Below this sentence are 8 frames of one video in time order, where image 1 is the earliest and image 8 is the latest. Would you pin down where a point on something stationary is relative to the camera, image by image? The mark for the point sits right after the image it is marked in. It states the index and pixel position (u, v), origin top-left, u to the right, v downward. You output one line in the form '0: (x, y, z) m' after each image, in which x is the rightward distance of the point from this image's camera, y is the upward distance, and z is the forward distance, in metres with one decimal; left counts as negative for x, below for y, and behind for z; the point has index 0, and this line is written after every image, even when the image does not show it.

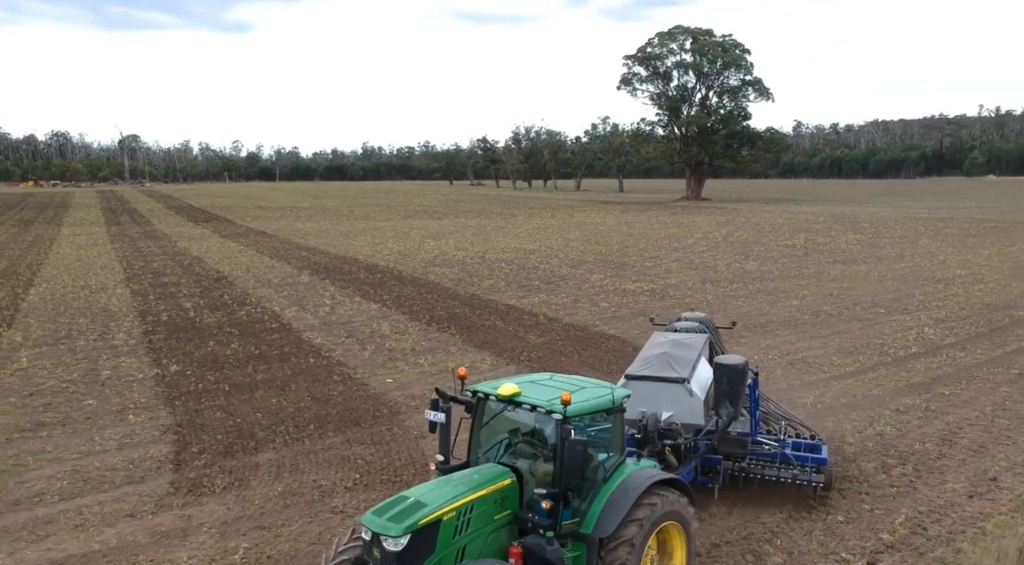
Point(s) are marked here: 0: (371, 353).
0: (-2.7, -1.4, +14.4) m
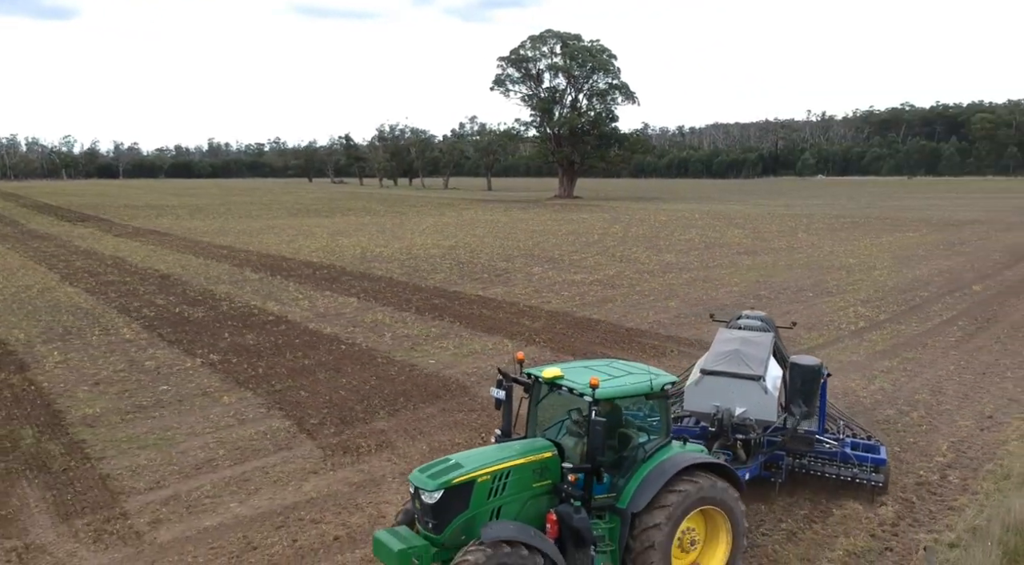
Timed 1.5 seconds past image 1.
0: (-2.4, -1.2, +15.0) m
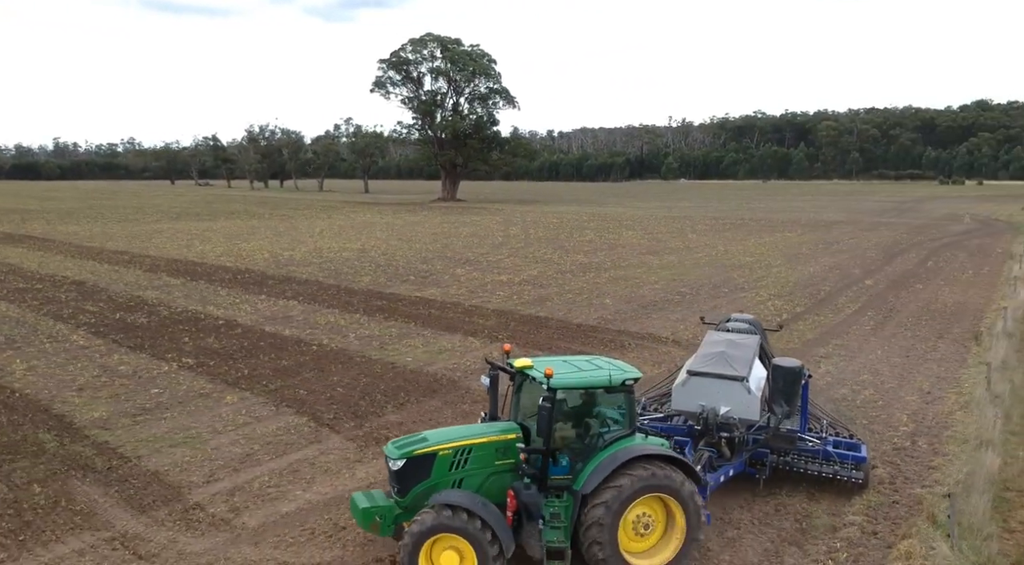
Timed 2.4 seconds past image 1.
0: (-3.1, -1.2, +15.1) m
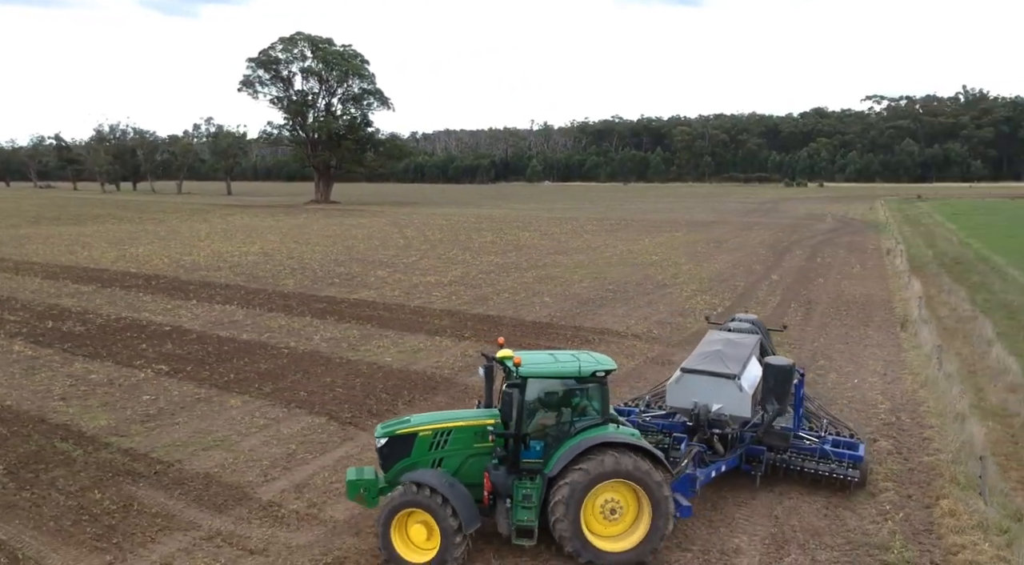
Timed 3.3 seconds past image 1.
0: (-3.7, -1.2, +14.9) m
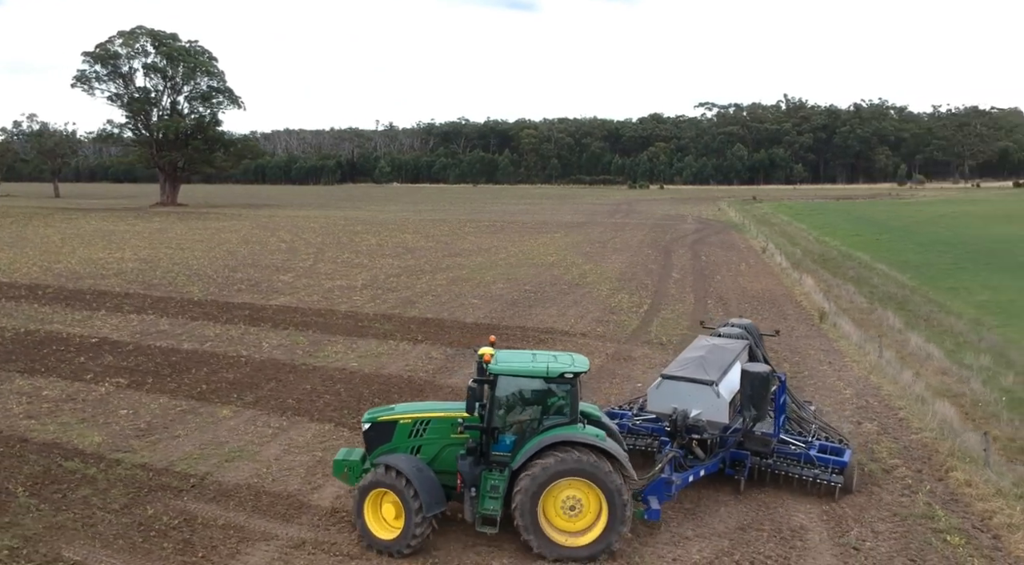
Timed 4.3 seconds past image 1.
0: (-4.5, -1.3, +14.4) m
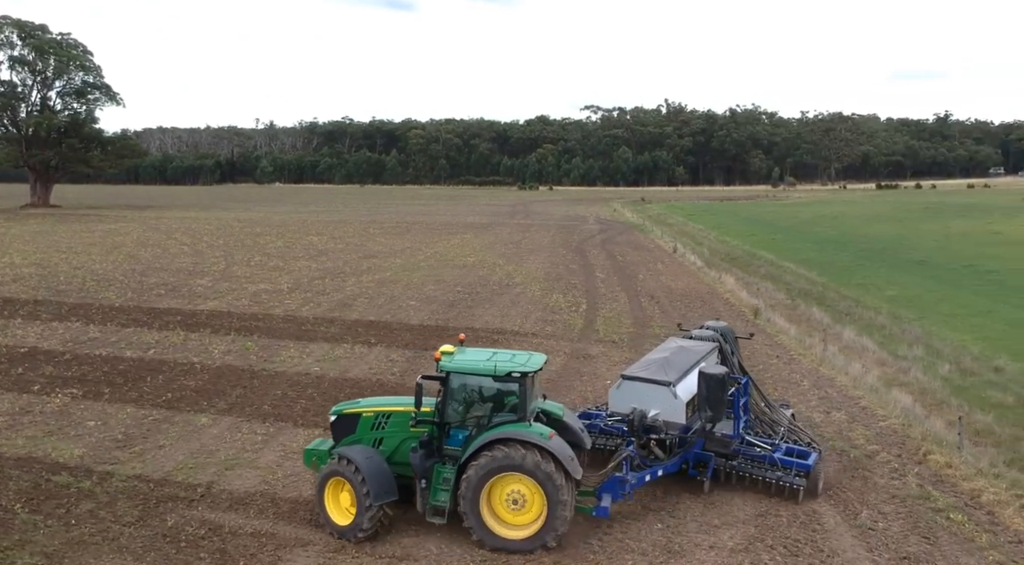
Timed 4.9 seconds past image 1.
0: (-5.3, -1.4, +14.0) m
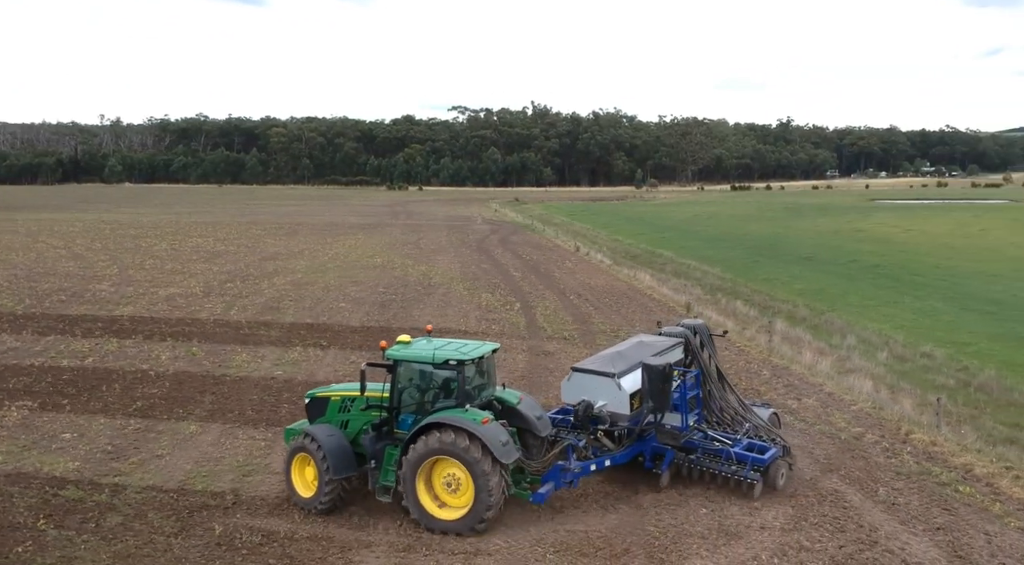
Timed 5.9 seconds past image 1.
0: (-5.9, -1.4, +13.4) m
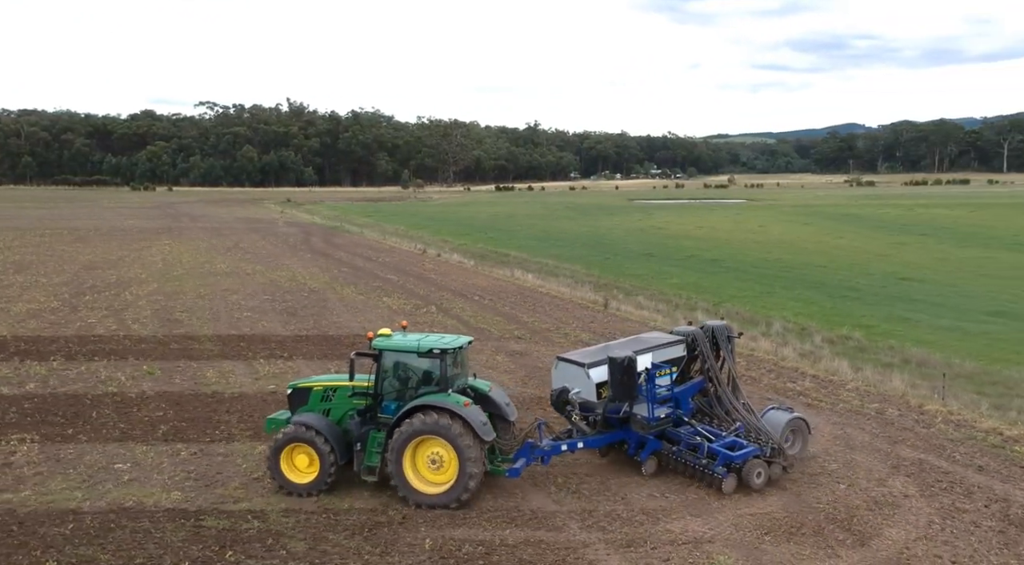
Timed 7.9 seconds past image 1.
0: (-6.1, -1.6, +12.4) m
